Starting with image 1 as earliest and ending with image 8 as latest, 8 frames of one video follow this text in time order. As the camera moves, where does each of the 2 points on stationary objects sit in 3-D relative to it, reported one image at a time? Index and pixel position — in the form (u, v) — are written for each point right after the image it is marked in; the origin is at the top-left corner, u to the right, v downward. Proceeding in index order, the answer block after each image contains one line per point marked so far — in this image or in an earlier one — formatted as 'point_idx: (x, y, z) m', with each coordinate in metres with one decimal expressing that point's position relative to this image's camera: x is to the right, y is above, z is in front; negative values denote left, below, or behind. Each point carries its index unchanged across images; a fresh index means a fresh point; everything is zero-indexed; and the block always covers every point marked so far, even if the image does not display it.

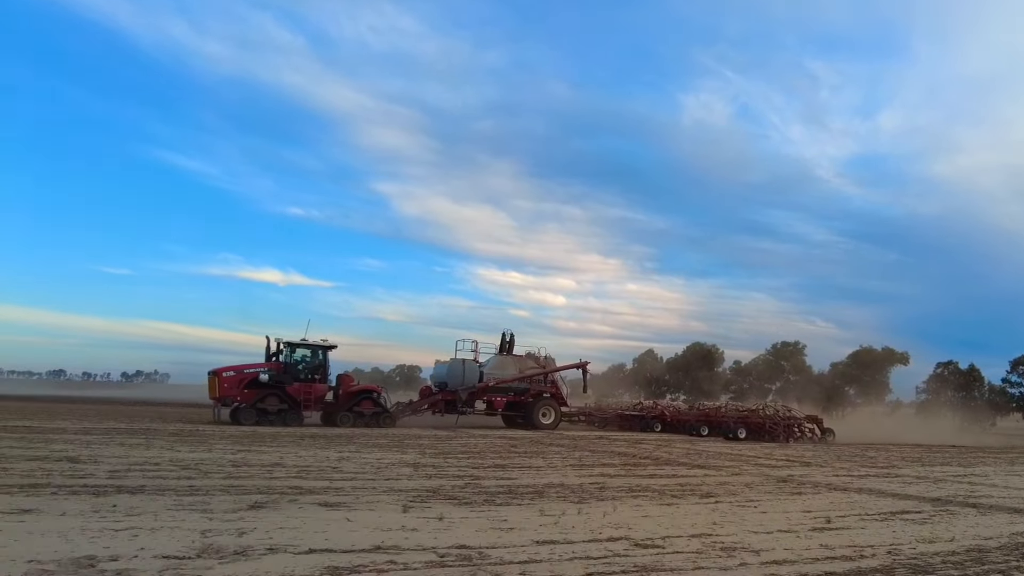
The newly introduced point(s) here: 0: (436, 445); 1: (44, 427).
0: (-2.2, -4.1, +17.4) m
1: (-11.4, -3.4, +16.2) m
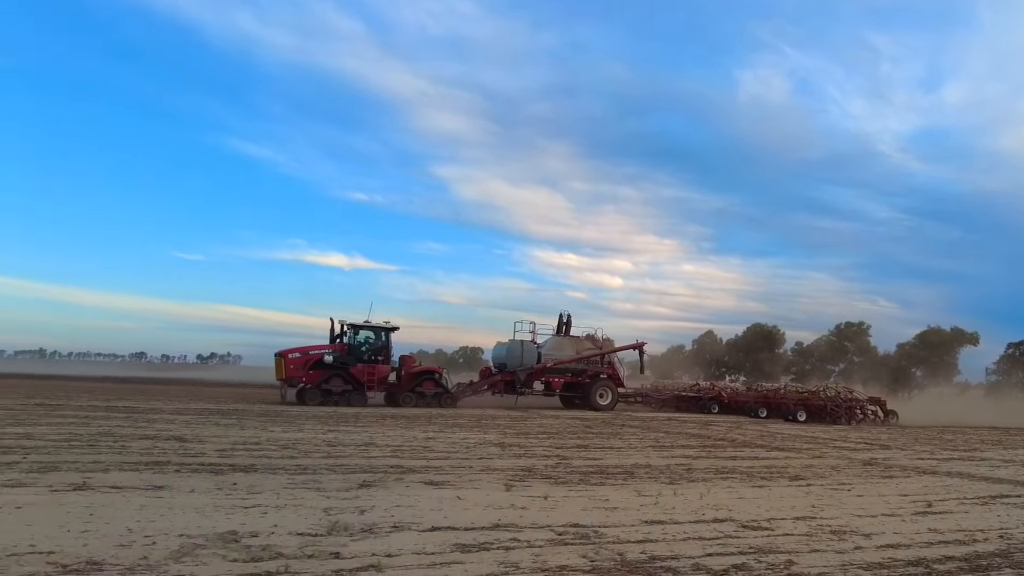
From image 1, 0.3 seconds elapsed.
0: (-0.2, -3.6, +17.6) m
1: (-9.6, -3.0, +17.1) m
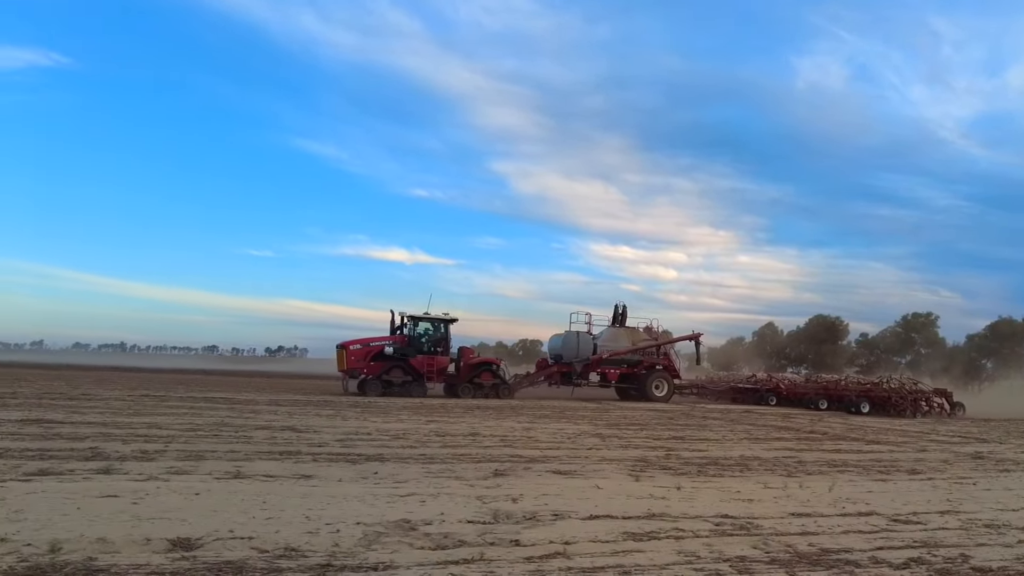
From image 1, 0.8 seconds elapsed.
0: (+2.0, -3.4, +17.5) m
1: (-7.4, -2.9, +17.7) m
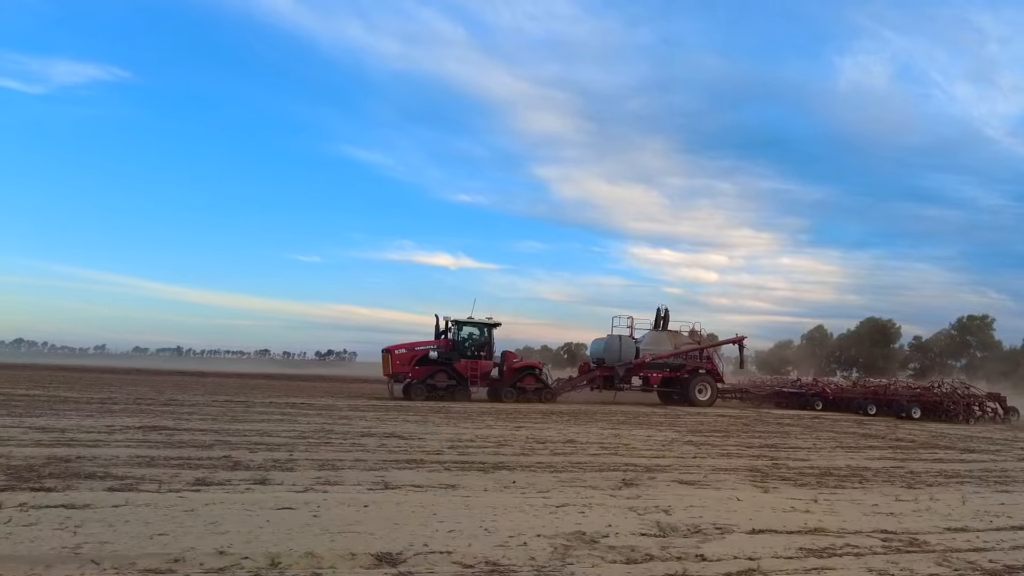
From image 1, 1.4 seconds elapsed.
0: (+4.0, -3.5, +17.4) m
1: (-5.4, -3.1, +17.9) m
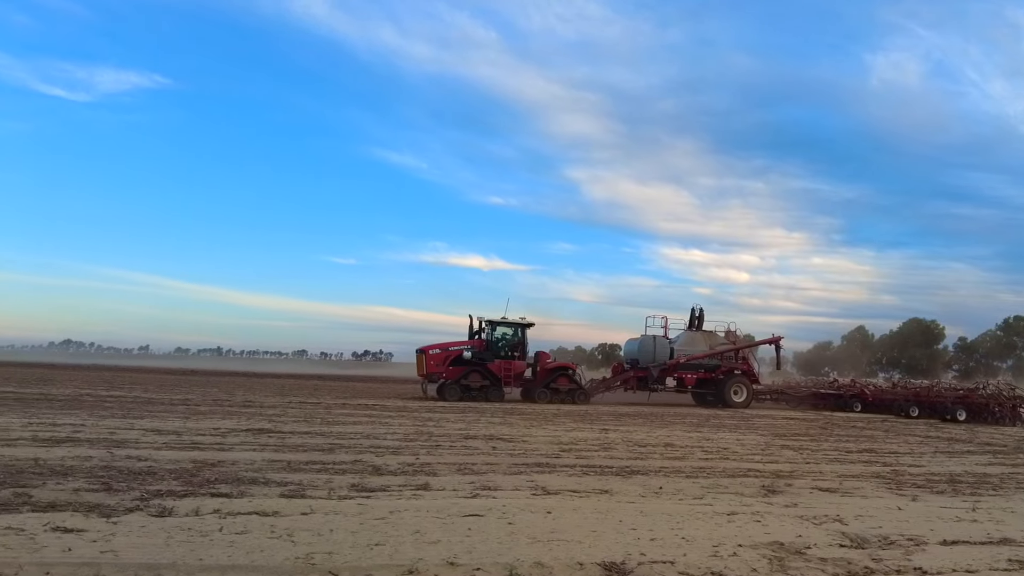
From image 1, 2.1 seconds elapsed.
0: (+5.9, -3.5, +17.1) m
1: (-3.5, -3.1, +17.9) m
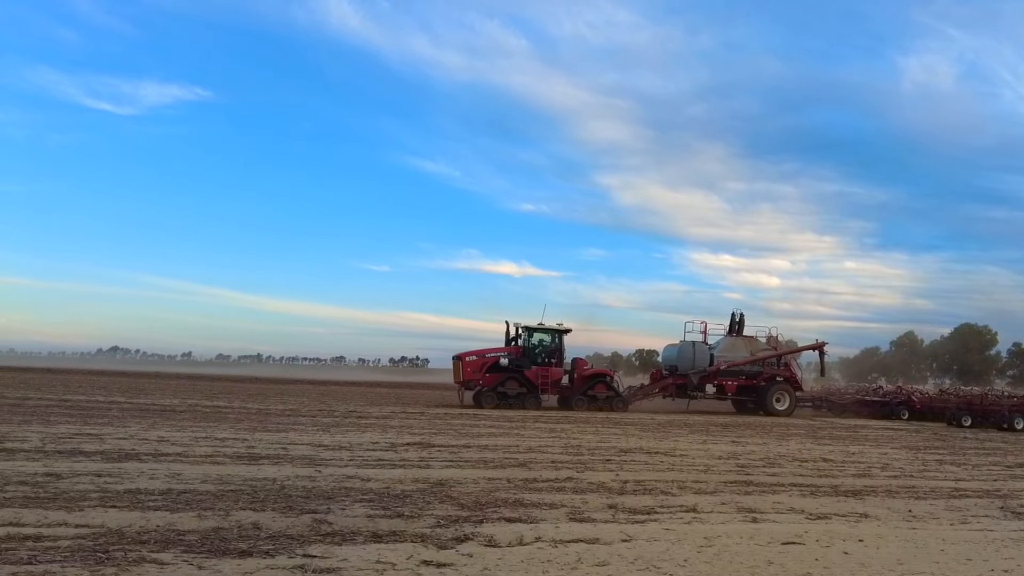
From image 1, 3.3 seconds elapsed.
0: (+8.6, -3.7, +16.6) m
1: (-0.7, -3.4, +17.7) m
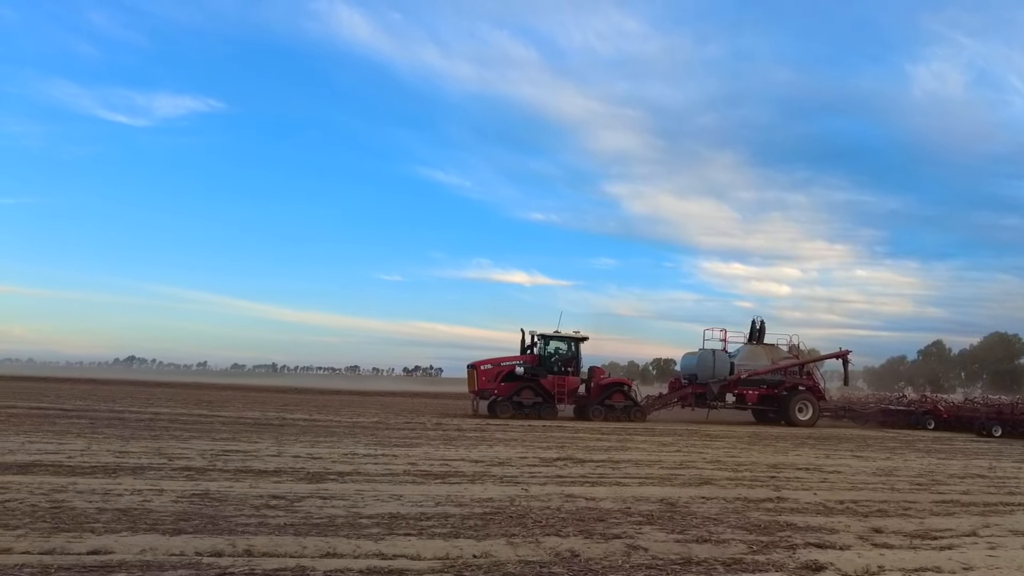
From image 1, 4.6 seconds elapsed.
0: (+11.0, -4.0, +16.3) m
1: (+1.7, -3.6, +17.4) m
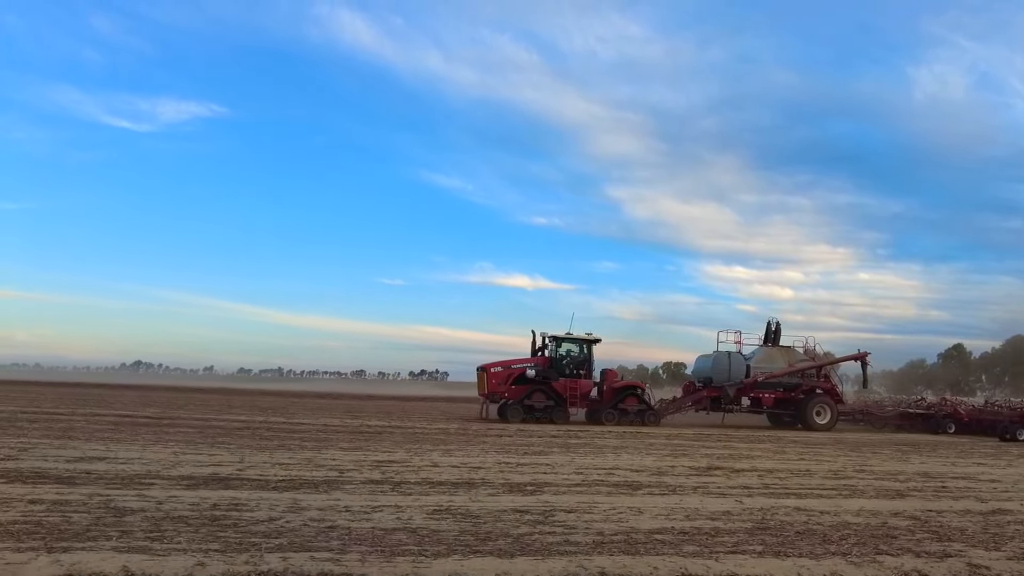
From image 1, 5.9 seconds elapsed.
0: (+13.3, -4.0, +16.1) m
1: (+4.0, -3.7, +17.1) m
